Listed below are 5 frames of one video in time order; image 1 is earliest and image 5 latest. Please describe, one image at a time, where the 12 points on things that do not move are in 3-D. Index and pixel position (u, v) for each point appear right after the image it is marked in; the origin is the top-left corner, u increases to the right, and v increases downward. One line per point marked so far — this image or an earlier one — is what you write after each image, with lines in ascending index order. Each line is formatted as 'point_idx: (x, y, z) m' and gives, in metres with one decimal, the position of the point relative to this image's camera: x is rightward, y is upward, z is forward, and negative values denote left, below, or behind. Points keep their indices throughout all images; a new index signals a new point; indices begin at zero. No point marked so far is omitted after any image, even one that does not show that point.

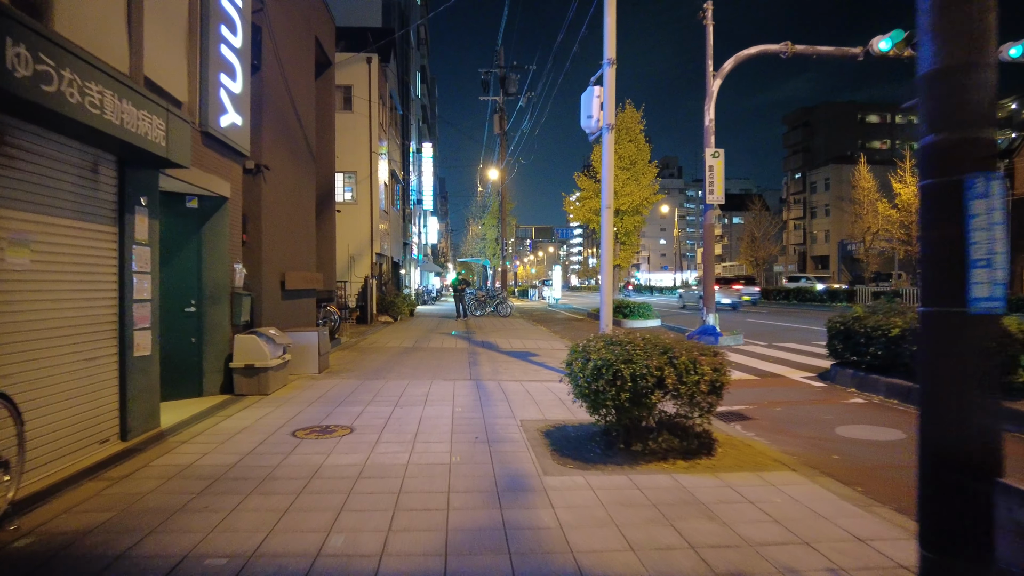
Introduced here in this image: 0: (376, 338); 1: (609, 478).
0: (-3.2, -1.2, +16.6) m
1: (+0.7, -1.3, +4.8) m
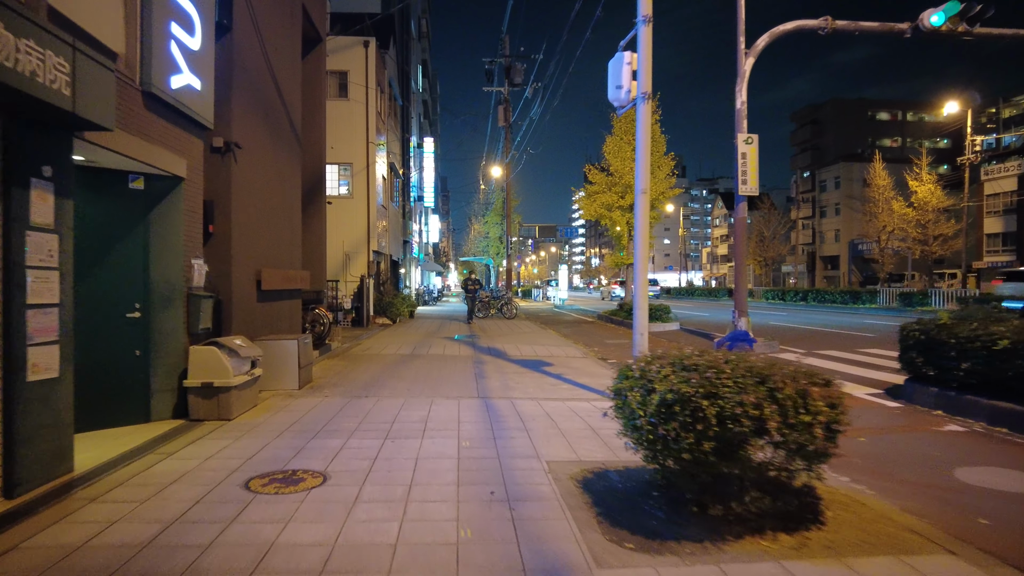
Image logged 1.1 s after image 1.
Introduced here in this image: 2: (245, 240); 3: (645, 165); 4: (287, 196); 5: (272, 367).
0: (-3.0, -1.2, +15.1) m
1: (+0.8, -1.3, +3.3) m
2: (-3.3, +0.6, +8.9) m
3: (+1.5, +1.4, +8.0) m
4: (-3.5, +1.4, +11.1) m
5: (-2.8, -0.9, +8.5) m
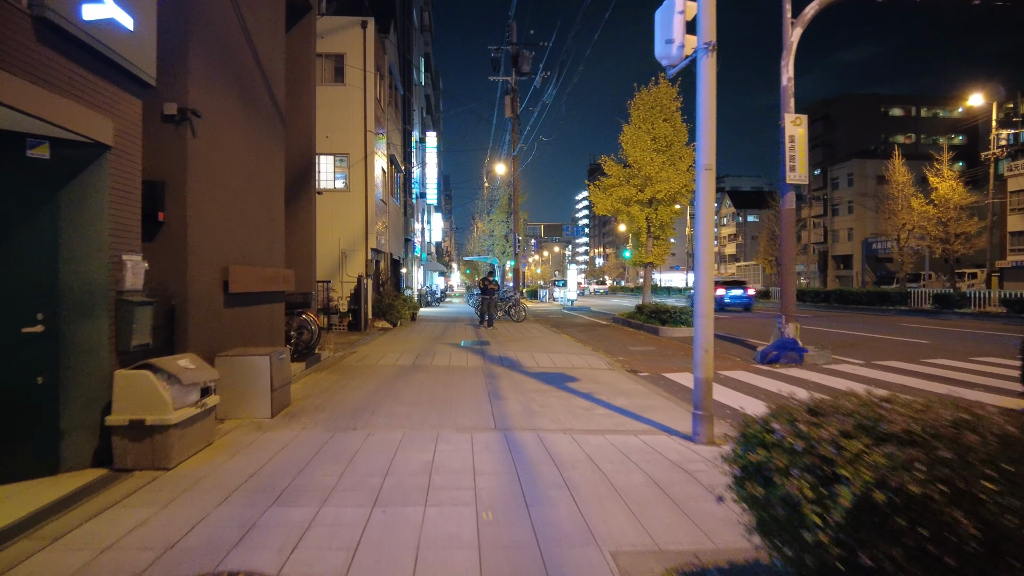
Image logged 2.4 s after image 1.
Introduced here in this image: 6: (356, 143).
0: (-2.7, -1.2, +13.4) m
1: (+1.0, -1.3, +1.6) m
2: (-3.1, +0.6, +7.3) m
3: (+1.7, +1.3, +6.3) m
4: (-3.3, +1.4, +9.4) m
5: (-2.6, -1.0, +6.8) m
6: (-4.3, +4.0, +19.8) m
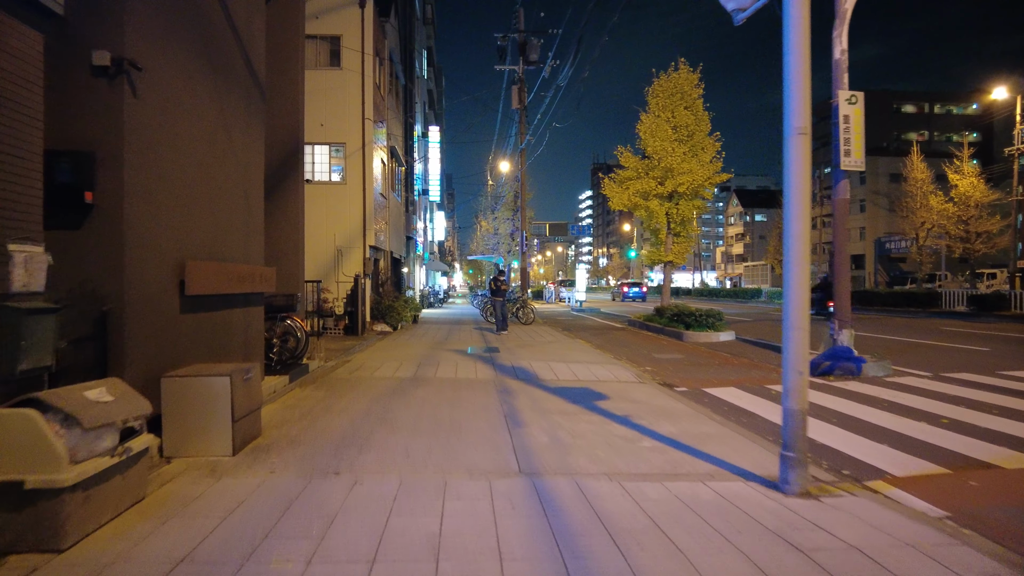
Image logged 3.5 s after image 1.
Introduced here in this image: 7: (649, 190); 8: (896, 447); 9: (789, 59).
0: (-2.5, -1.2, +11.9) m
1: (+1.2, -1.3, +0.1) m
2: (-2.9, +0.6, +5.8) m
3: (+1.9, +1.3, +4.8) m
4: (-3.0, +1.4, +7.9) m
5: (-2.4, -1.0, +5.3) m
6: (-4.1, +4.0, +18.3) m
7: (+3.7, +2.7, +19.5) m
8: (+3.2, -1.3, +6.0) m
9: (+1.9, +1.5, +4.8) m
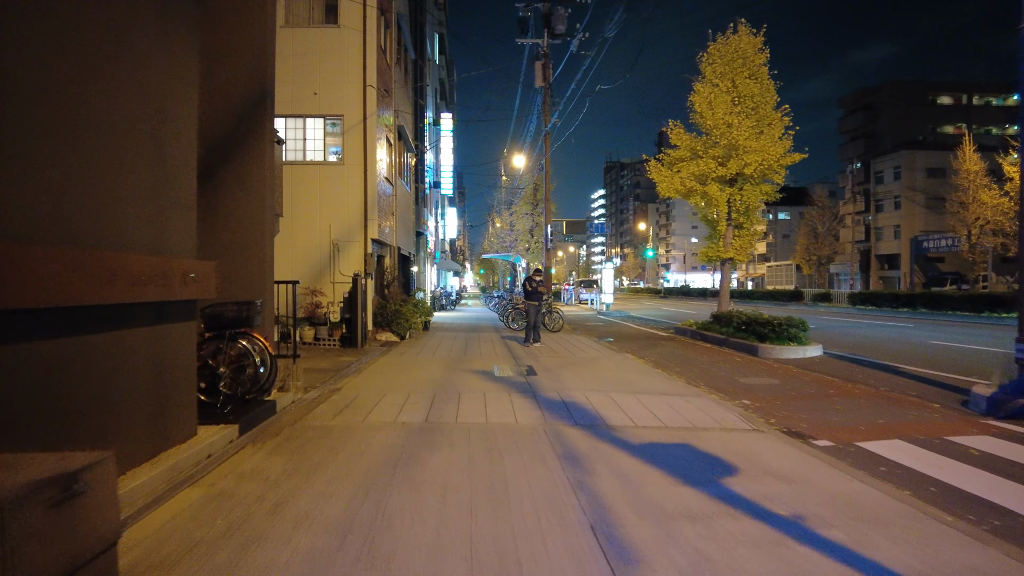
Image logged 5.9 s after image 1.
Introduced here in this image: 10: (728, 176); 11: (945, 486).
0: (-1.9, -1.2, +8.8) m
1: (+1.7, -1.4, -3.1) m
2: (-2.4, +0.5, +2.7) m
3: (+2.4, +1.3, +1.6) m
4: (-2.5, +1.3, +4.8) m
5: (-1.9, -1.0, +2.2) m
6: (-3.4, +4.0, +15.2) m
7: (+4.4, +2.6, +16.2) m
8: (+3.7, -1.4, +2.8) m
9: (+2.4, +1.5, +1.6) m
10: (+4.9, +2.5, +16.2) m
11: (+3.2, -1.4, +5.3) m
